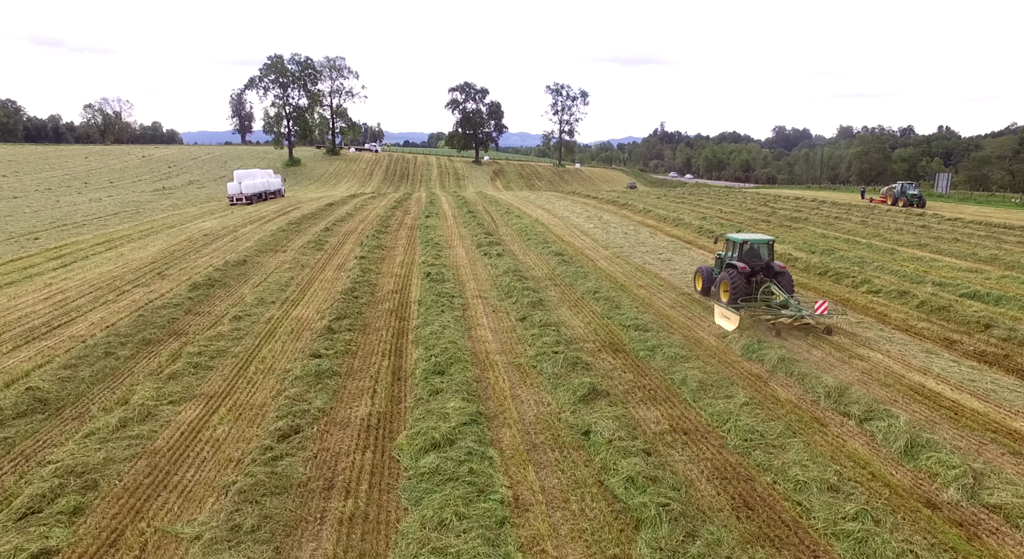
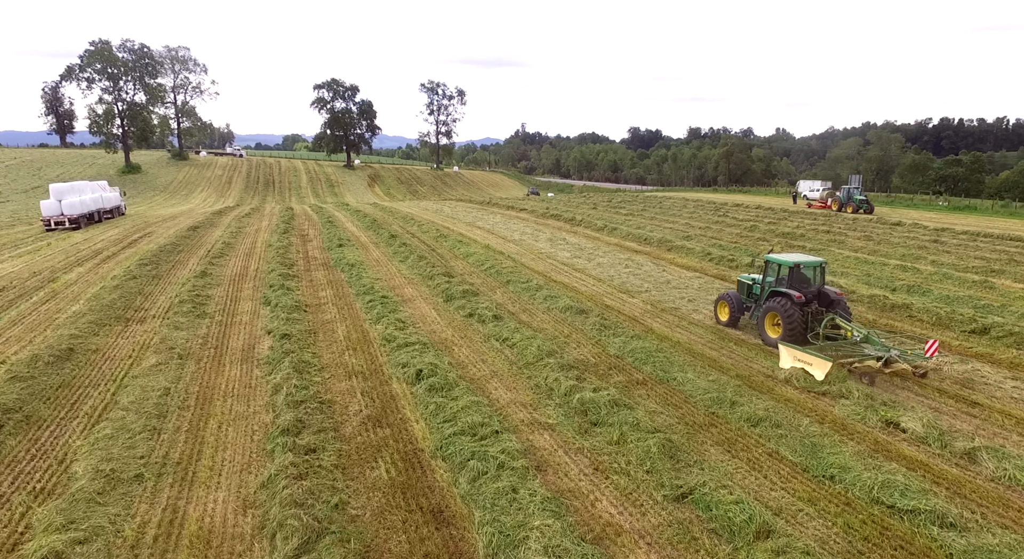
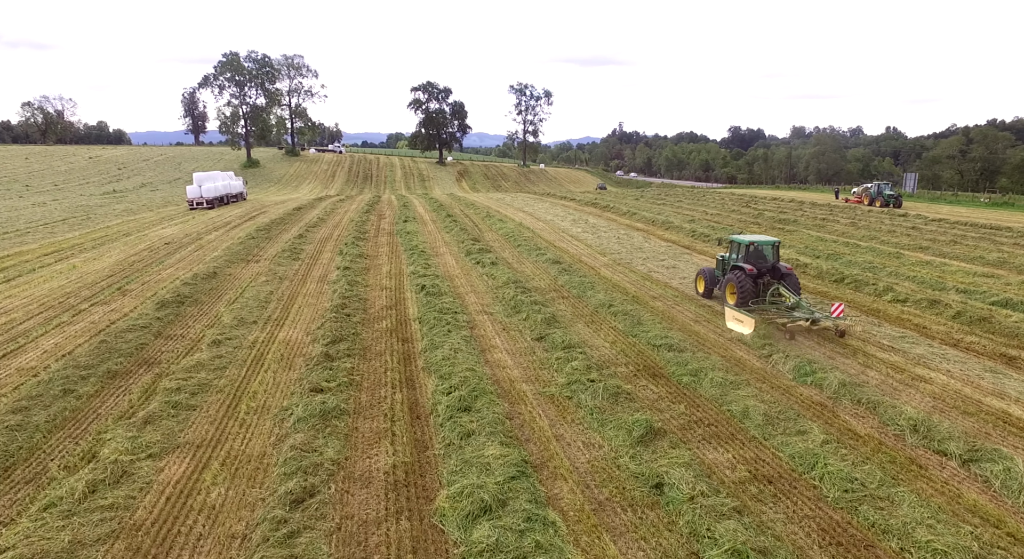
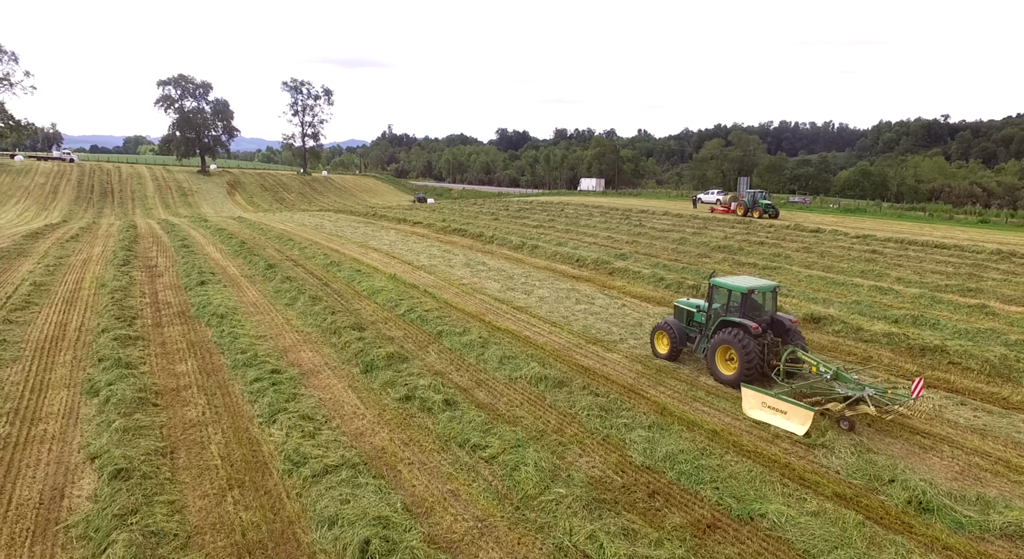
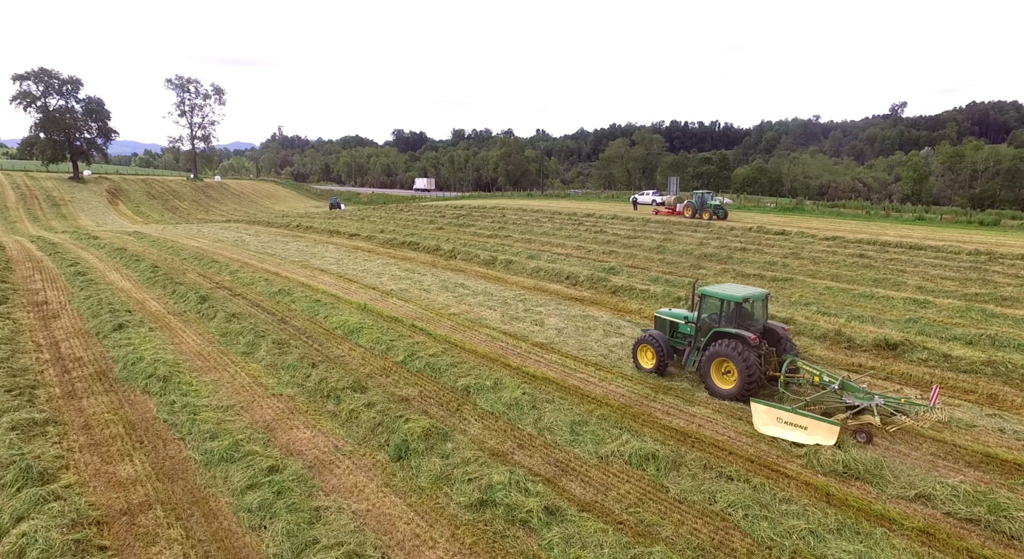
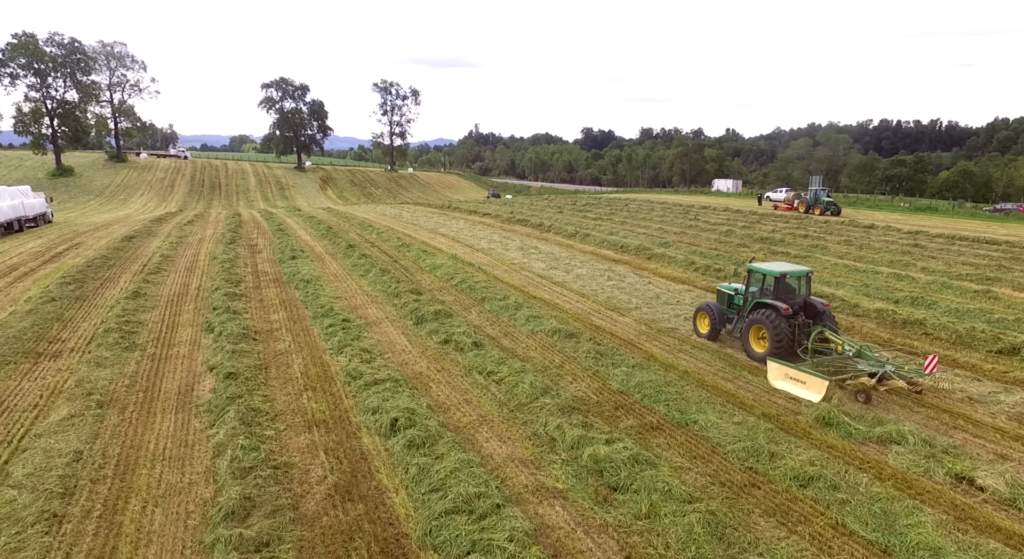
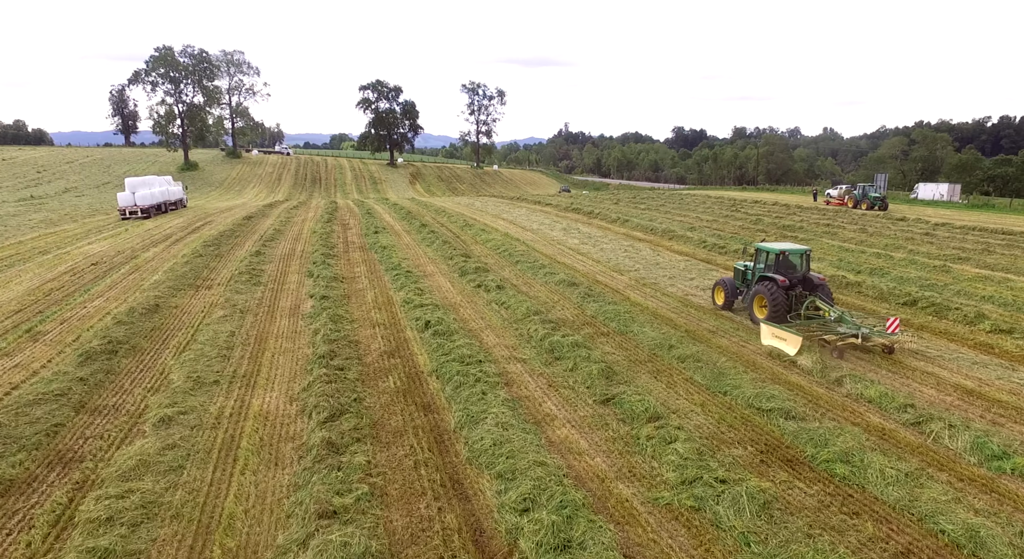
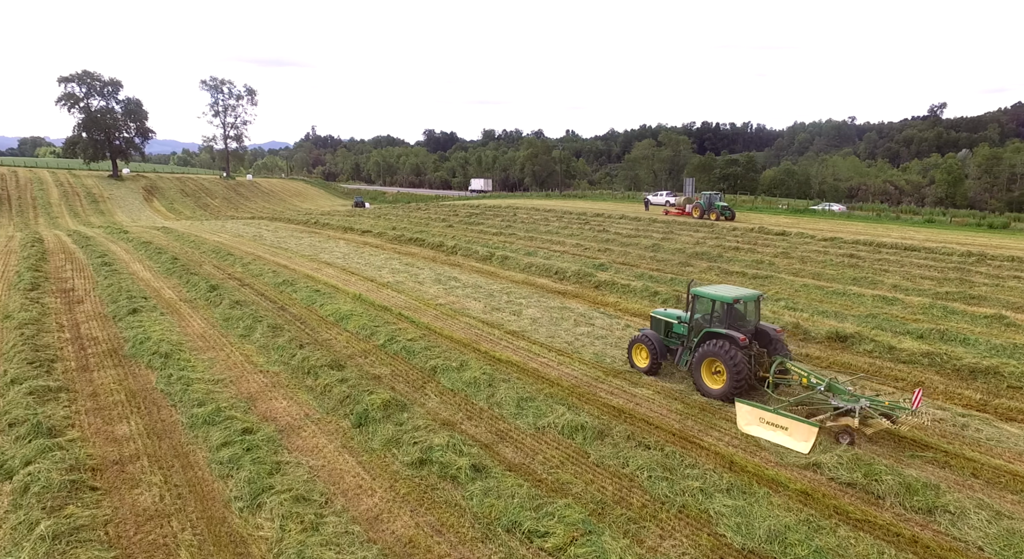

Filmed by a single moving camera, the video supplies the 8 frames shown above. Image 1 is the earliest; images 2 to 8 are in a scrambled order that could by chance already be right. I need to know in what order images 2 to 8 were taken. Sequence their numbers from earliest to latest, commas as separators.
3, 7, 2, 6, 4, 8, 5
